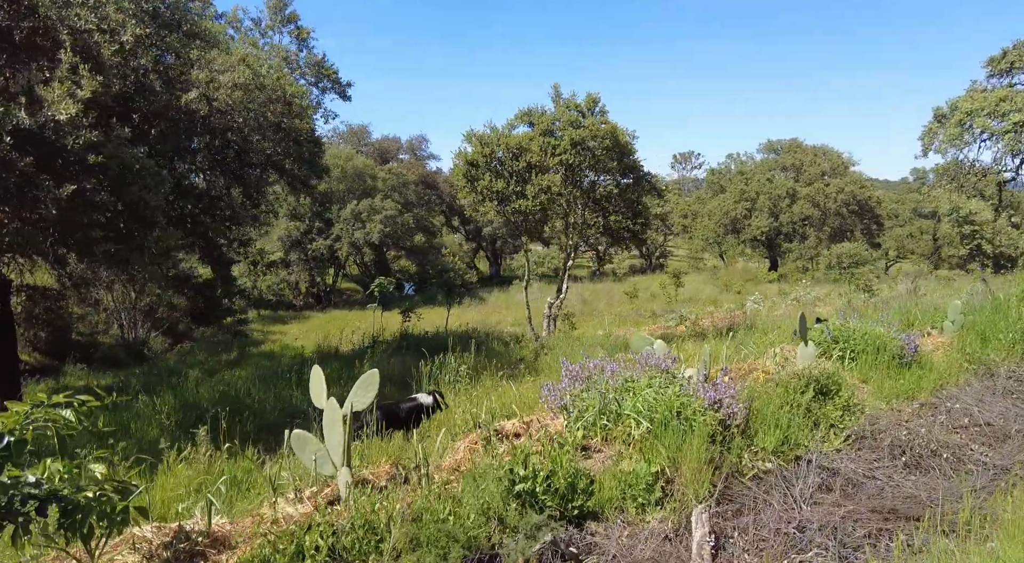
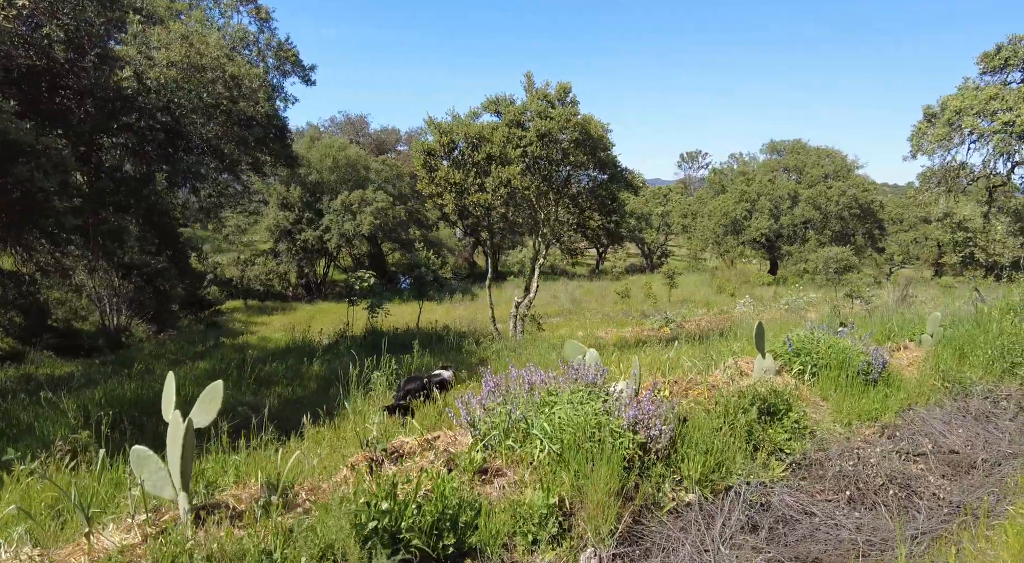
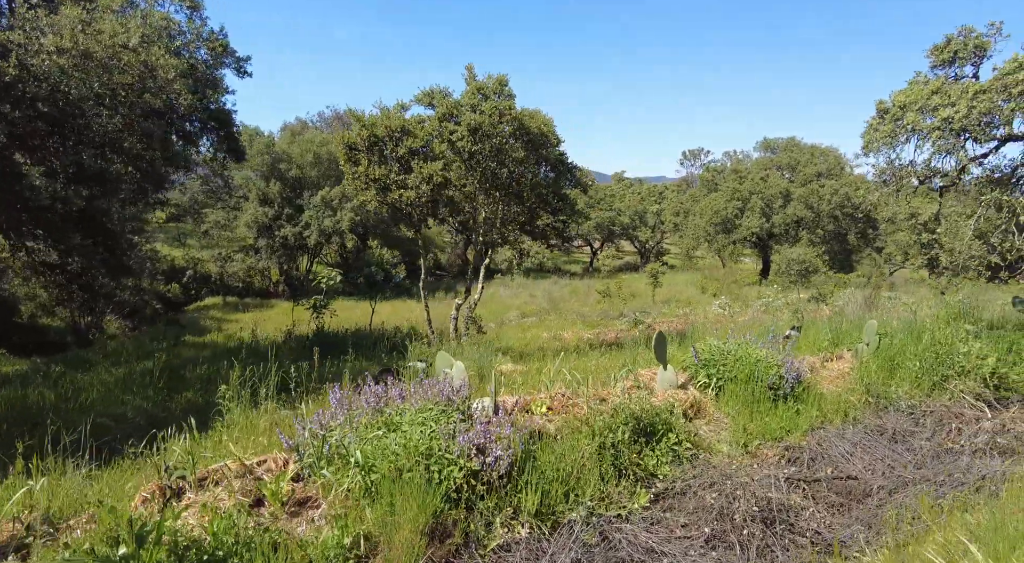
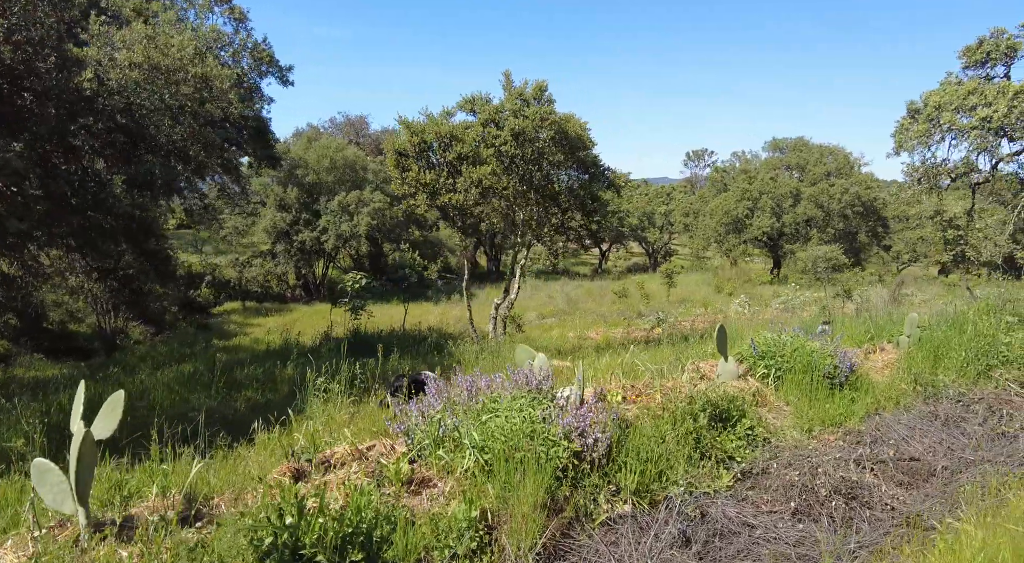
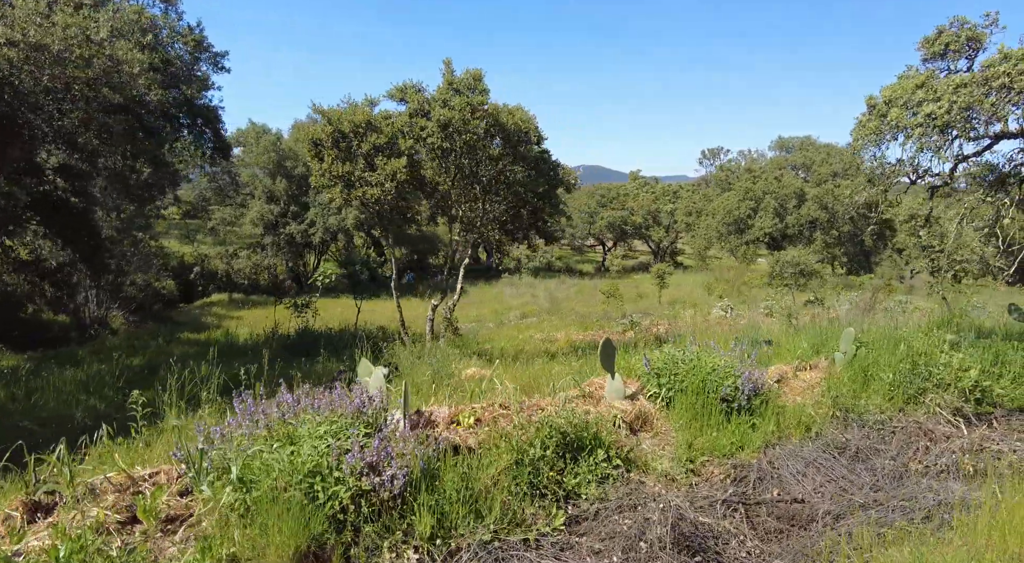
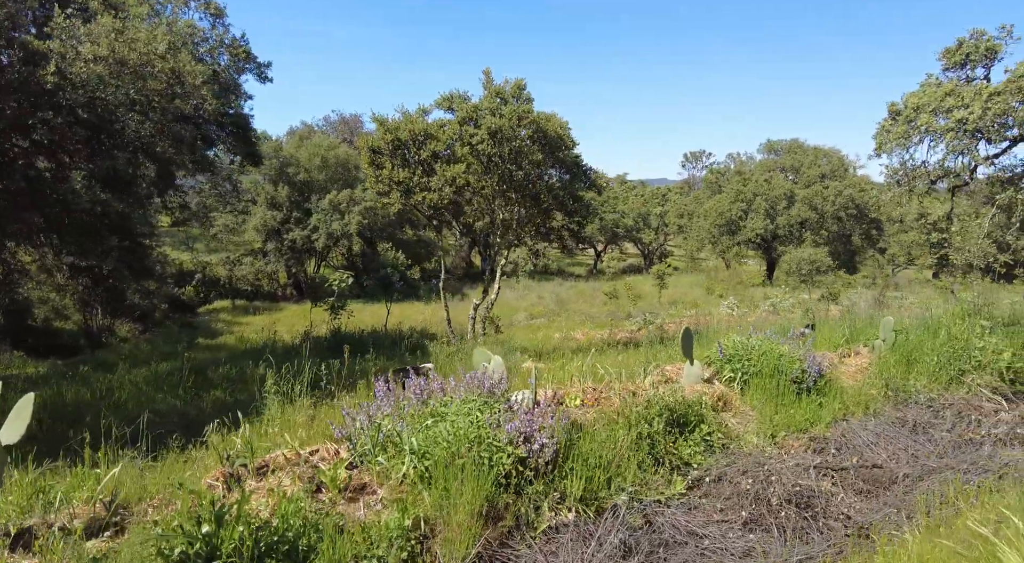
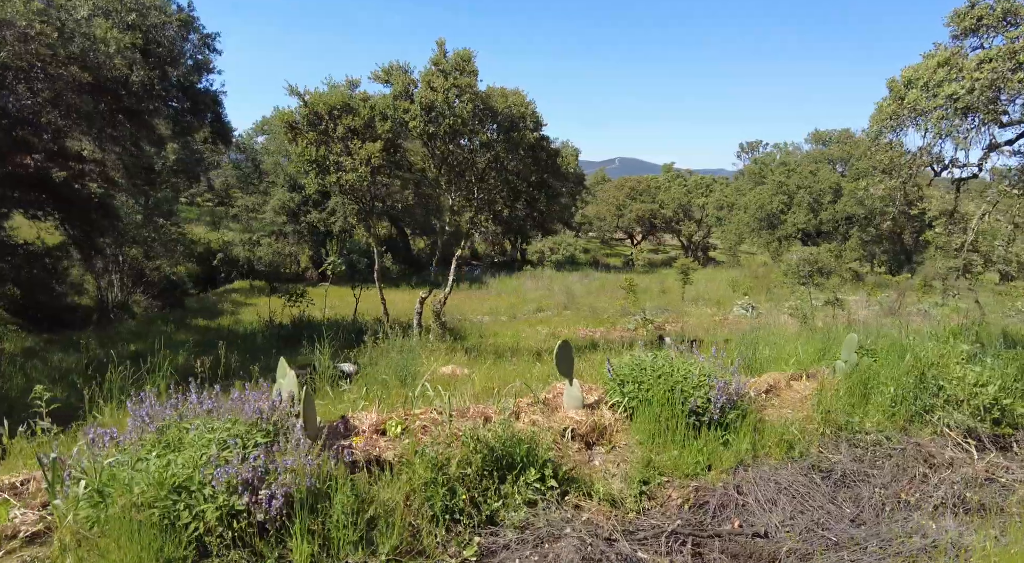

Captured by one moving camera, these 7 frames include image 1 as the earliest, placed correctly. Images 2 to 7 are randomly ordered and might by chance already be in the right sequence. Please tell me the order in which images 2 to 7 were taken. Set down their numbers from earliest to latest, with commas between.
2, 4, 6, 3, 5, 7
